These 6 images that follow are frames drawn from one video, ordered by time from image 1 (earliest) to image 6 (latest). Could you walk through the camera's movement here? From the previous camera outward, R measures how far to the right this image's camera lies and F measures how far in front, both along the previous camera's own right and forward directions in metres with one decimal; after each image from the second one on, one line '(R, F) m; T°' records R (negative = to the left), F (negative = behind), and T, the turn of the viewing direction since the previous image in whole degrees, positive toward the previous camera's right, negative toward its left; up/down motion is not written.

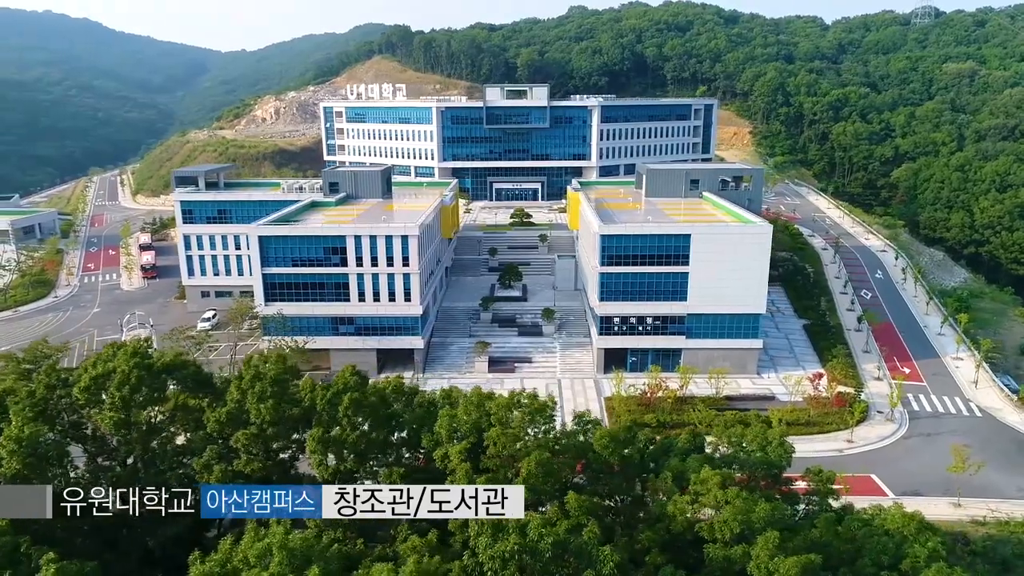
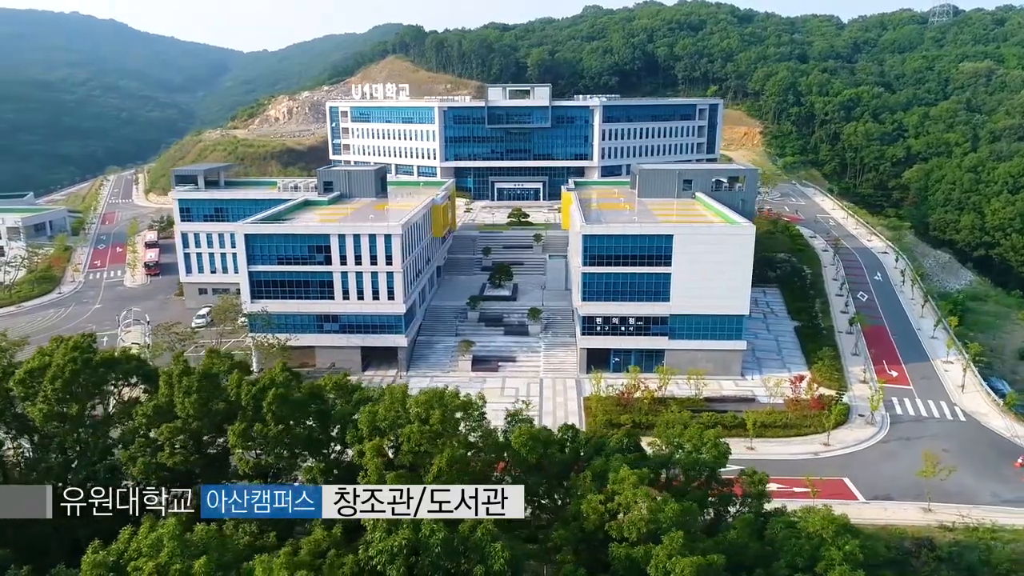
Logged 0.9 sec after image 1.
(+2.1, -0.1) m; -2°
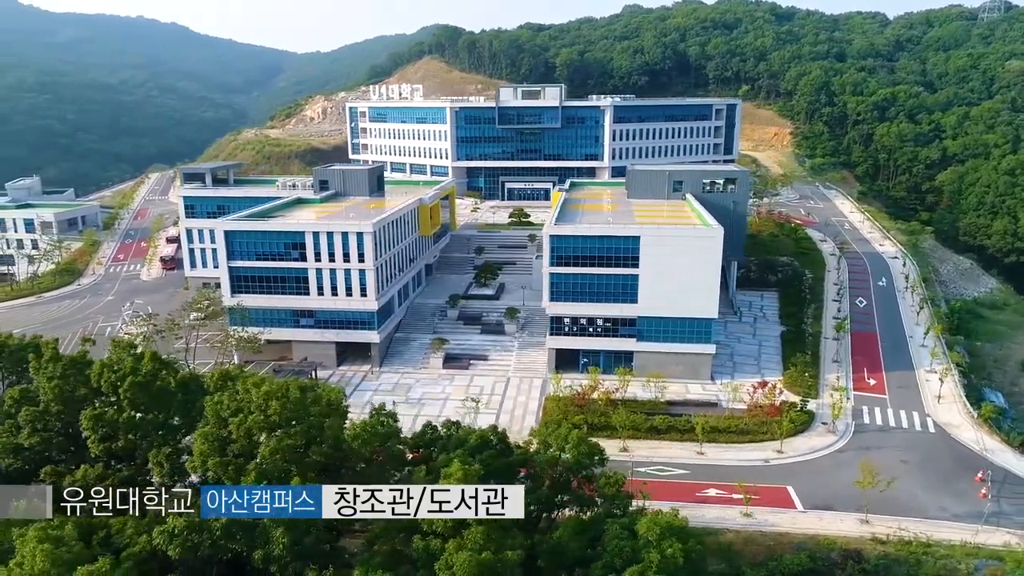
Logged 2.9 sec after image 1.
(+4.6, -0.1) m; -4°
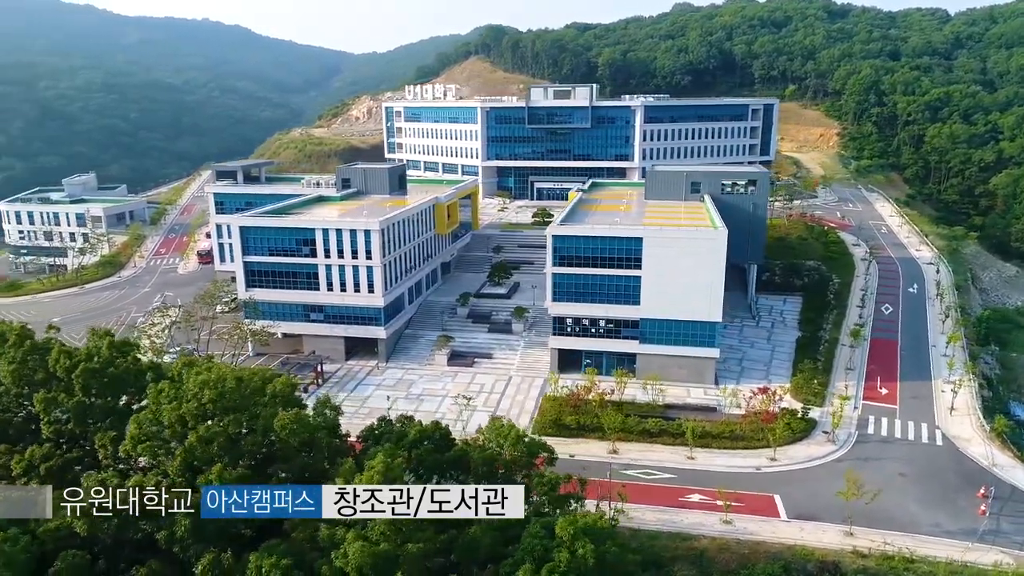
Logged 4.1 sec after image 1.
(+2.7, -0.1) m; -4°
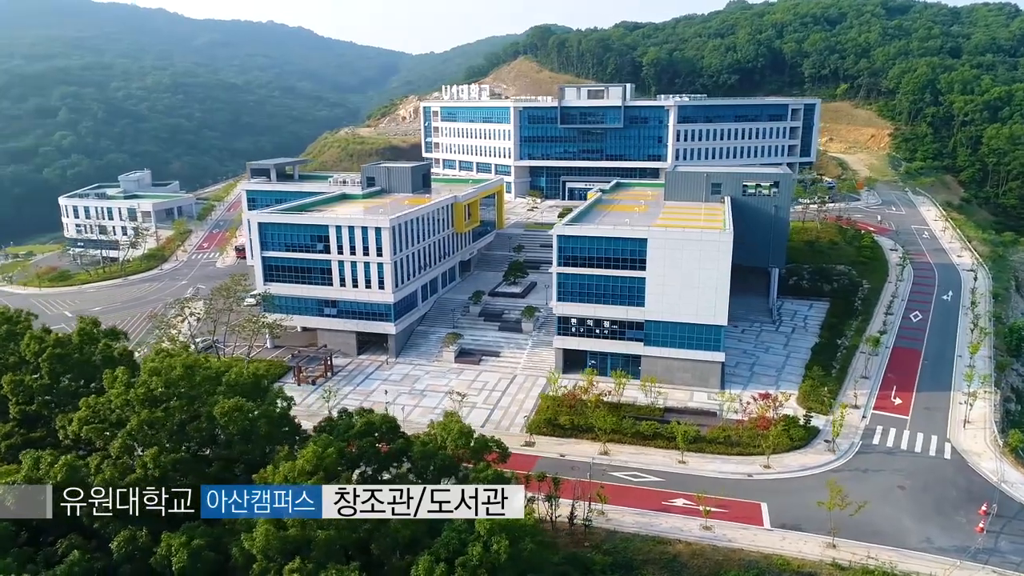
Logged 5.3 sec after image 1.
(+2.8, -0.1) m; -4°
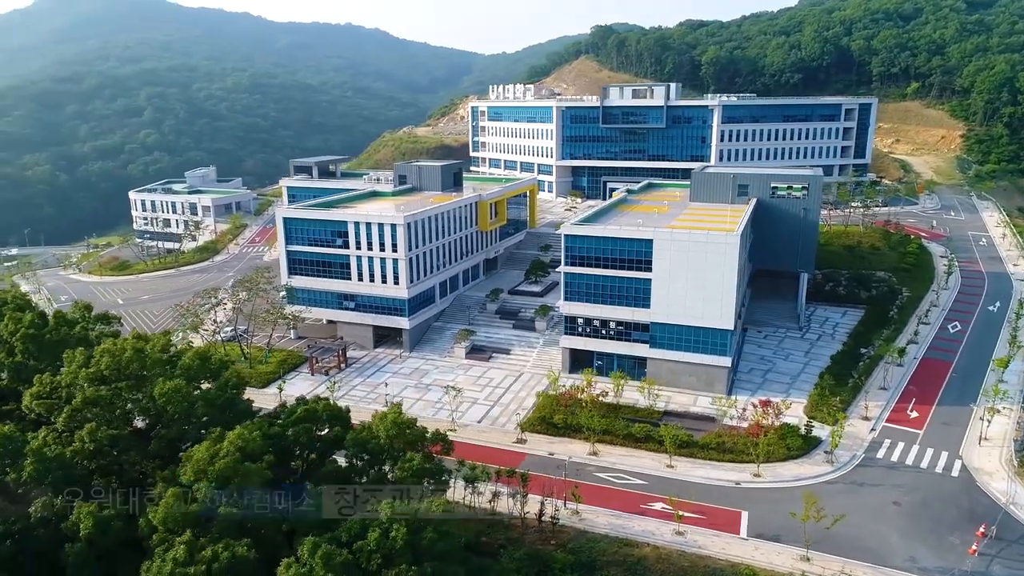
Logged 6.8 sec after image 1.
(+3.5, -0.1) m; -5°
